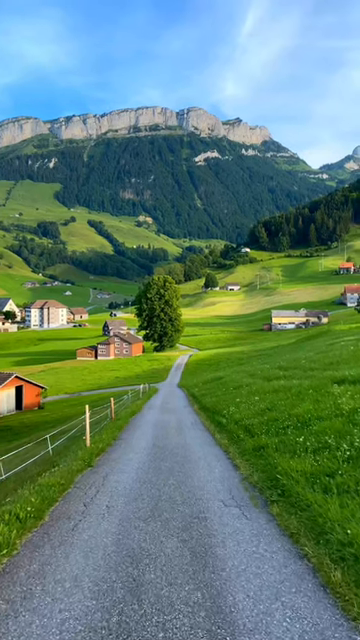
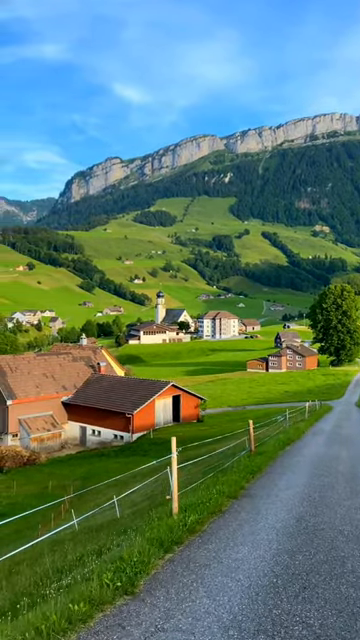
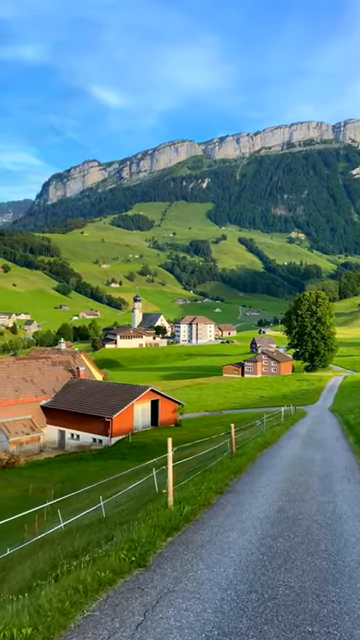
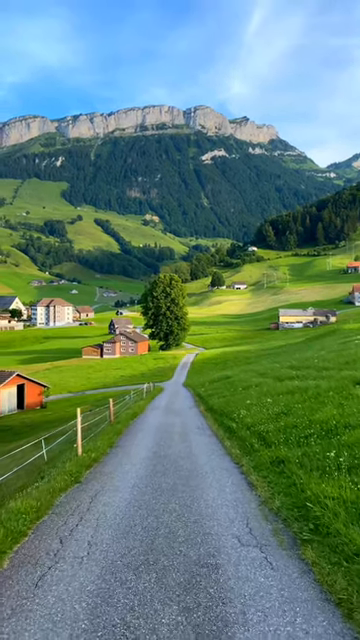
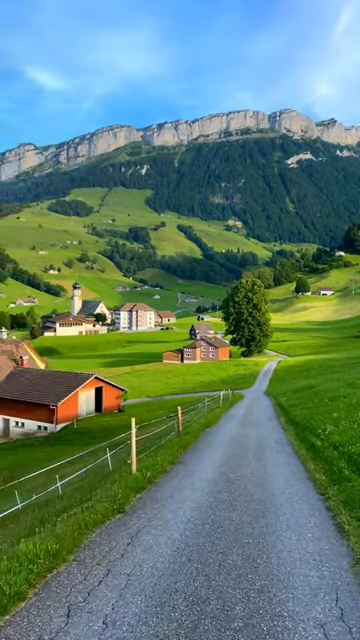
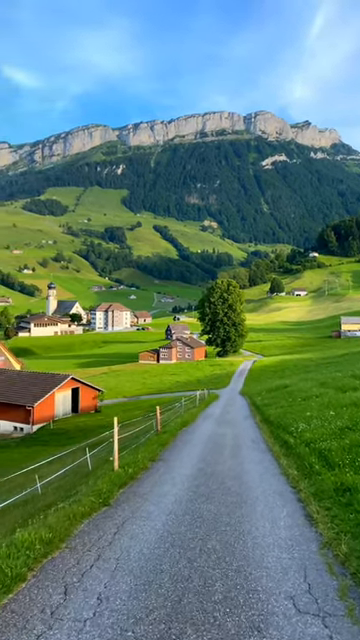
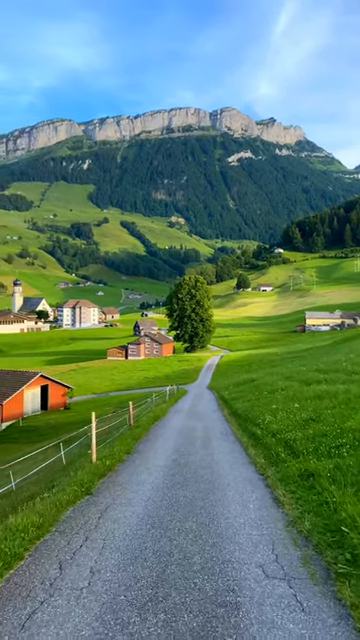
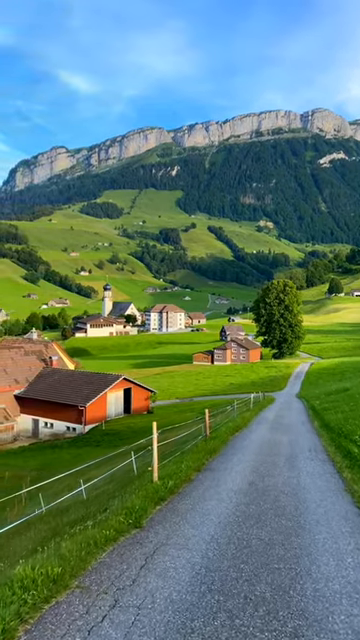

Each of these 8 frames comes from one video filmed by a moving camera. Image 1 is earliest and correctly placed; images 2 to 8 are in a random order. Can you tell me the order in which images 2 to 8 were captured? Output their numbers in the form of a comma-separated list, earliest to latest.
4, 7, 6, 5, 8, 3, 2
